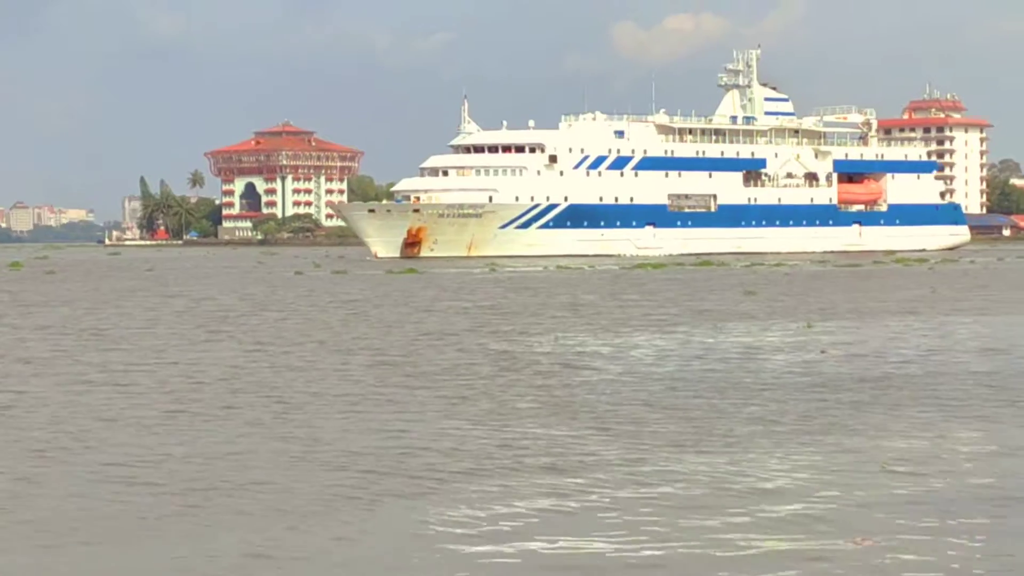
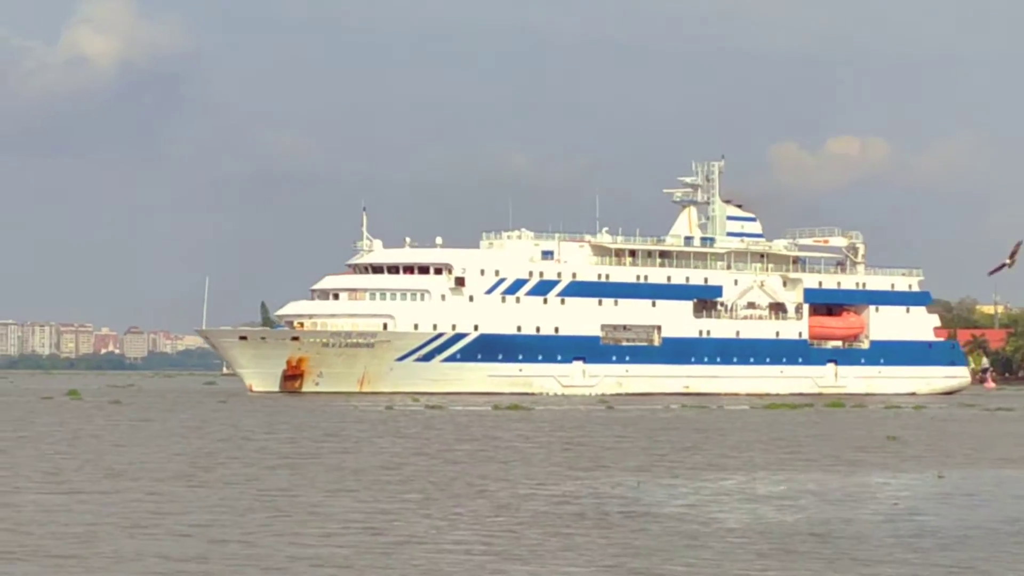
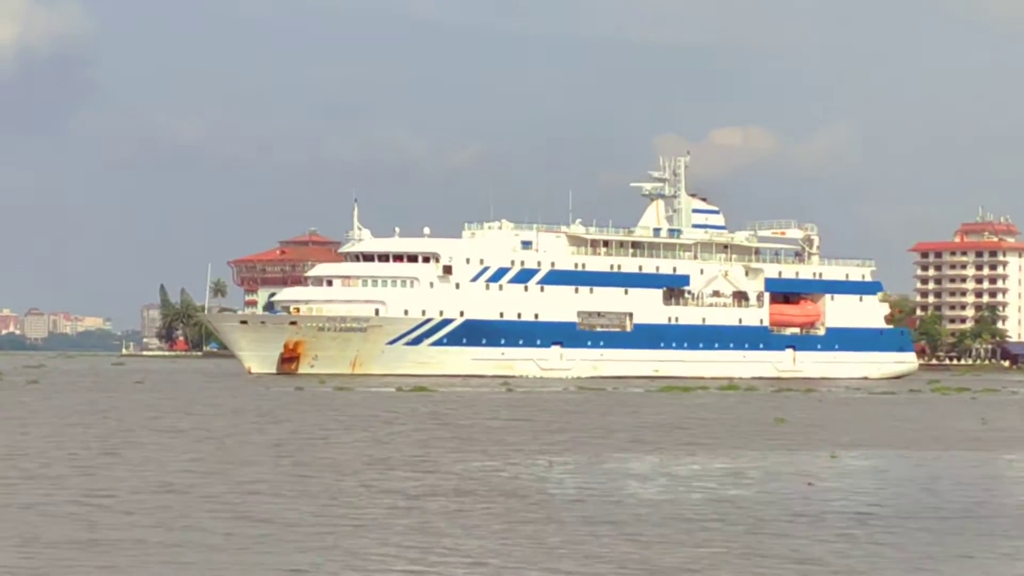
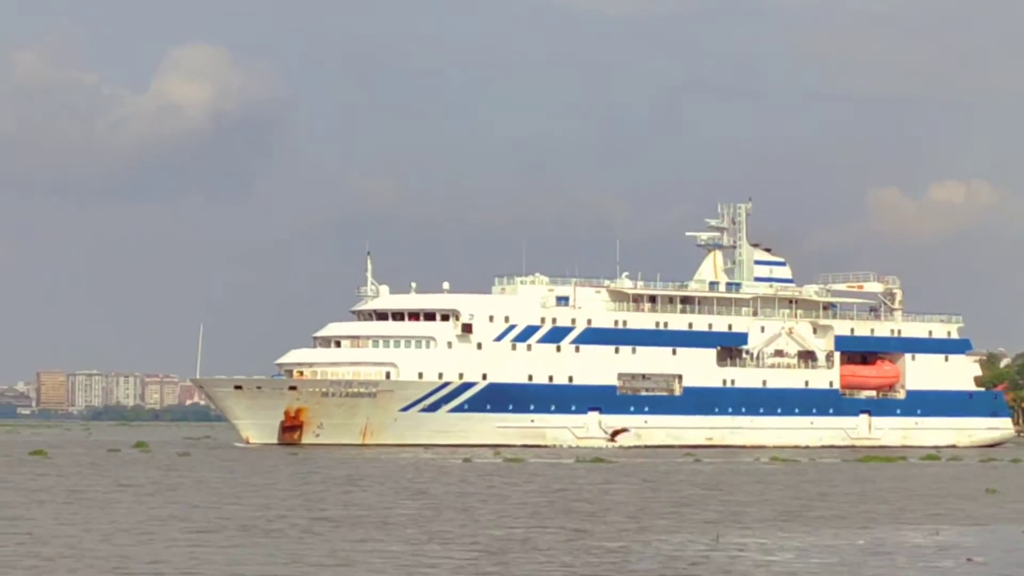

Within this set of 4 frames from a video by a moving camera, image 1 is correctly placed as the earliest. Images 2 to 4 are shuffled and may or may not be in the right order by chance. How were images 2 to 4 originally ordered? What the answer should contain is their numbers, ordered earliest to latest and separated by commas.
3, 2, 4
